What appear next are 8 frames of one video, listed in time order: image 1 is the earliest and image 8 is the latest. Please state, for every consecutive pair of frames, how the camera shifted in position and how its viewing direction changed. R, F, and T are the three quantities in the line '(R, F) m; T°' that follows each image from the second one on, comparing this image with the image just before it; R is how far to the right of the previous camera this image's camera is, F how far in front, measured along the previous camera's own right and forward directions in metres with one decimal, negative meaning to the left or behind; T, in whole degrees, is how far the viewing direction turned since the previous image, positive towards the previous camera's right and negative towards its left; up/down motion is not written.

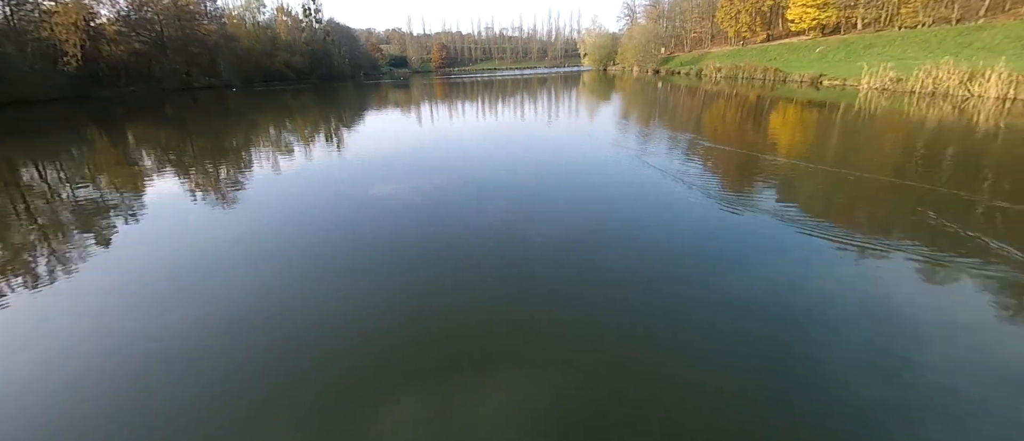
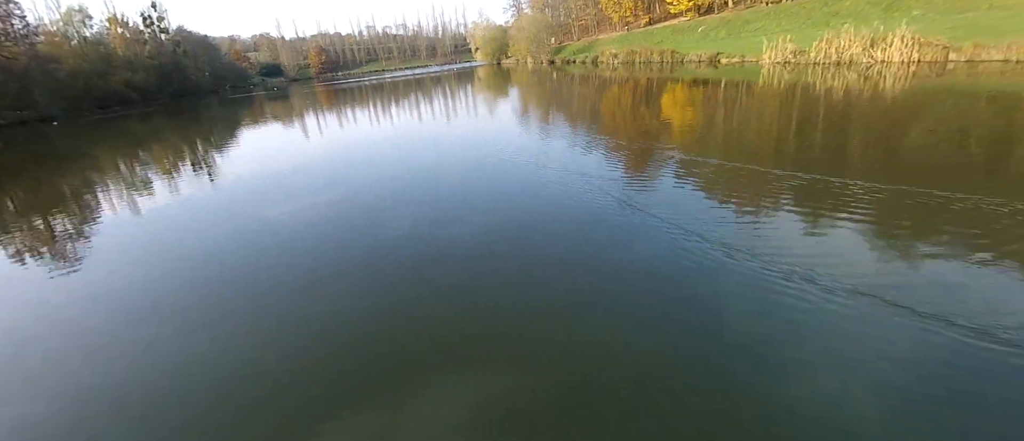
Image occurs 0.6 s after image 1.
(-0.9, +2.1) m; +11°
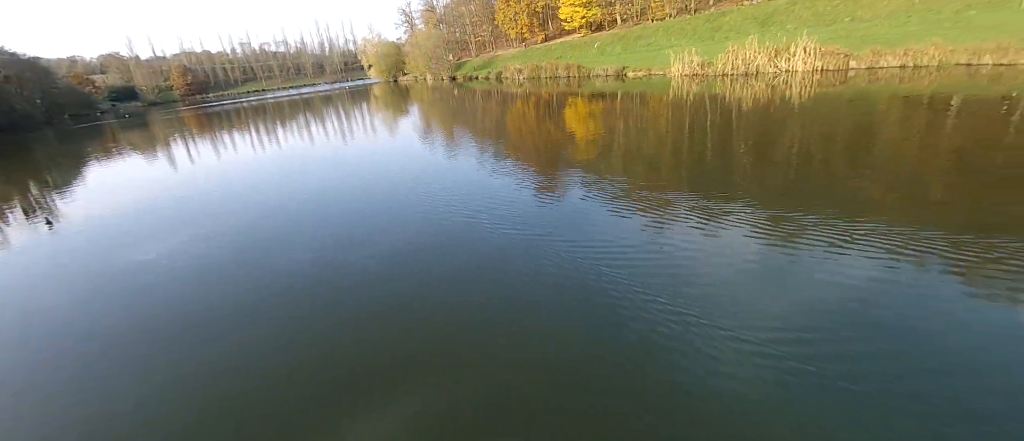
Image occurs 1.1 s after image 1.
(-0.8, +1.7) m; +12°
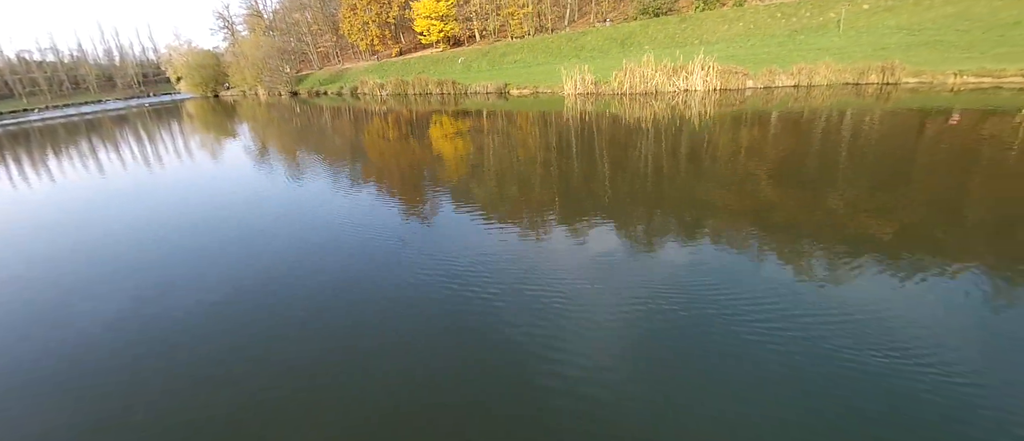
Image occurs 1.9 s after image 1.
(-1.3, +2.9) m; +17°
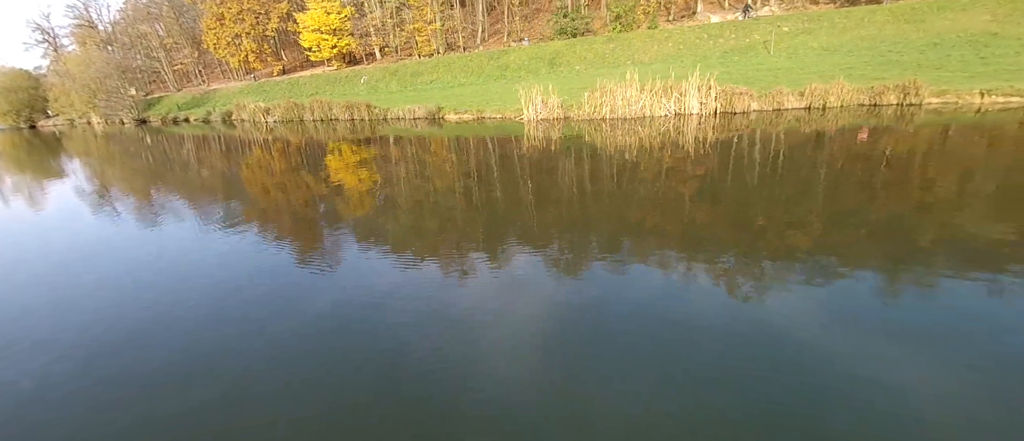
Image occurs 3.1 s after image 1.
(-1.7, +3.9) m; +13°
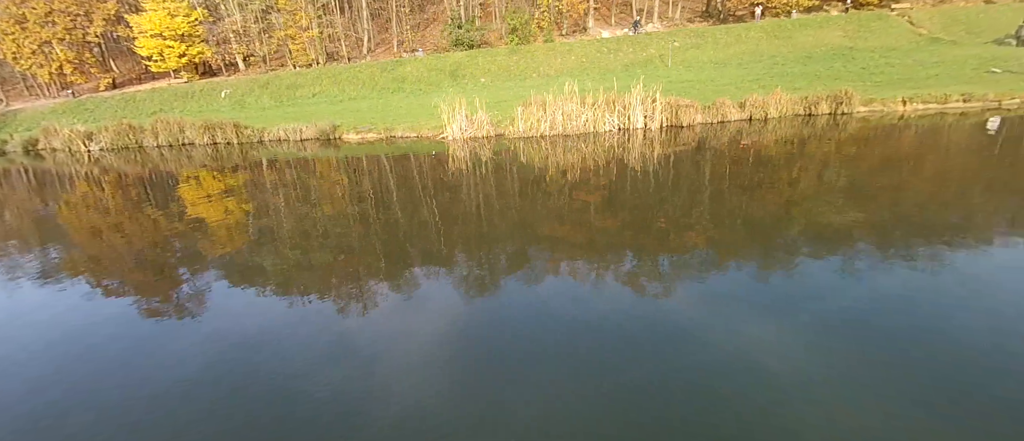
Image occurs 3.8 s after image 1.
(-0.9, +2.2) m; +13°
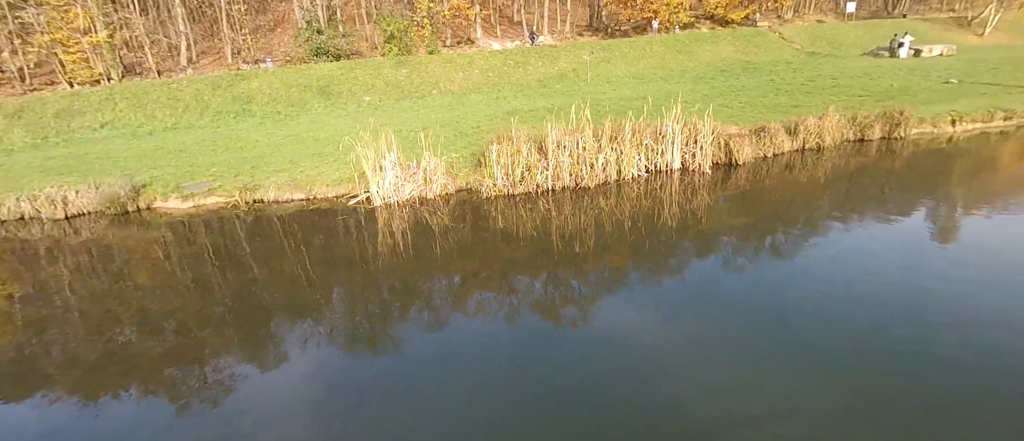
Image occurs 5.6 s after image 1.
(-1.5, +4.8) m; +16°
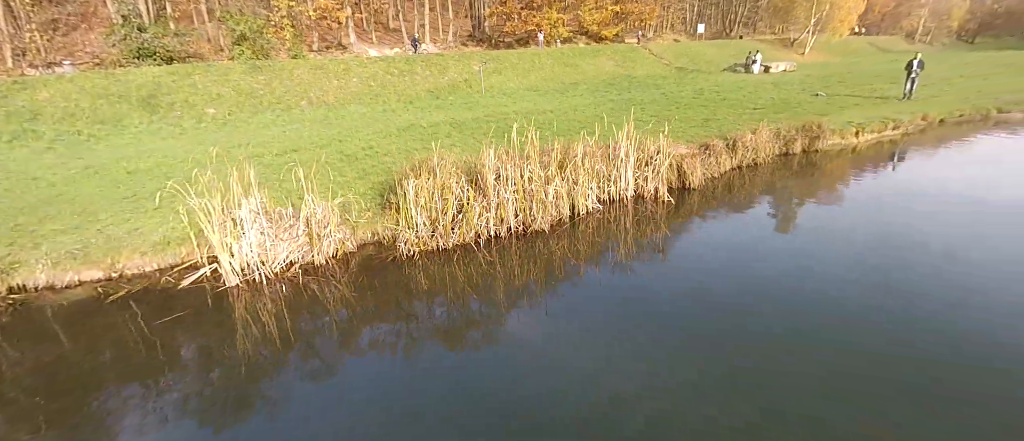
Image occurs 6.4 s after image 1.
(-0.5, +1.8) m; +14°
